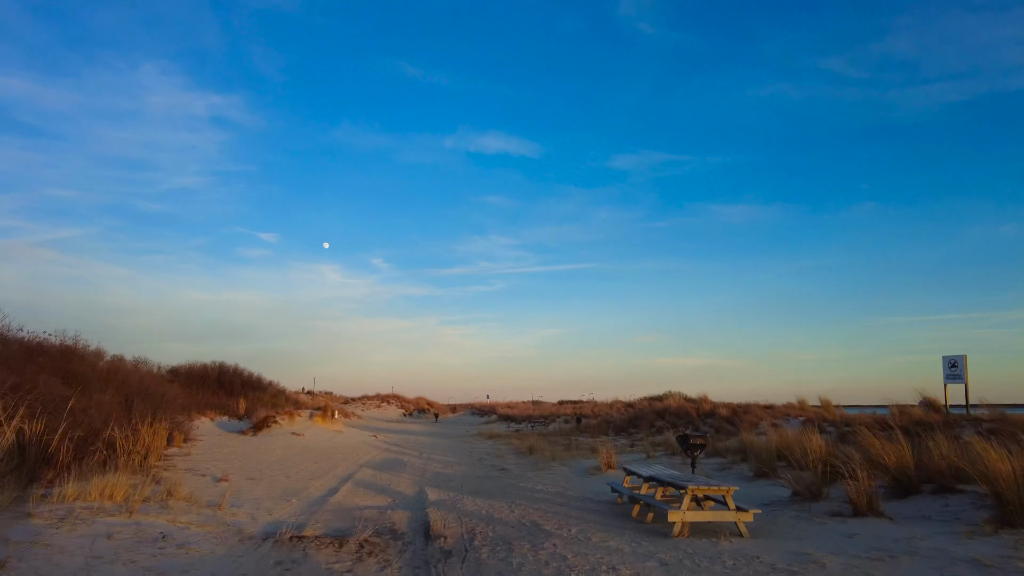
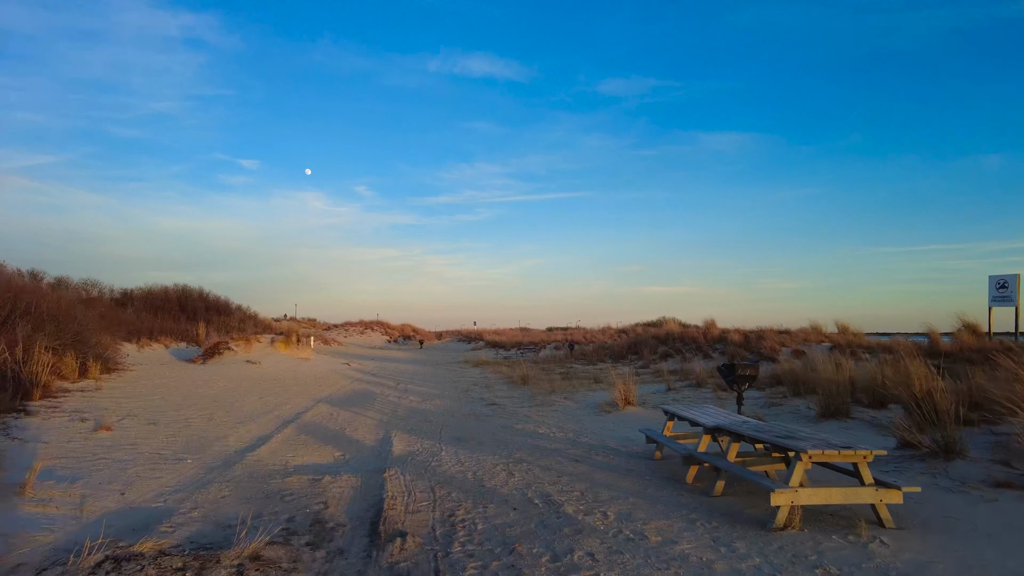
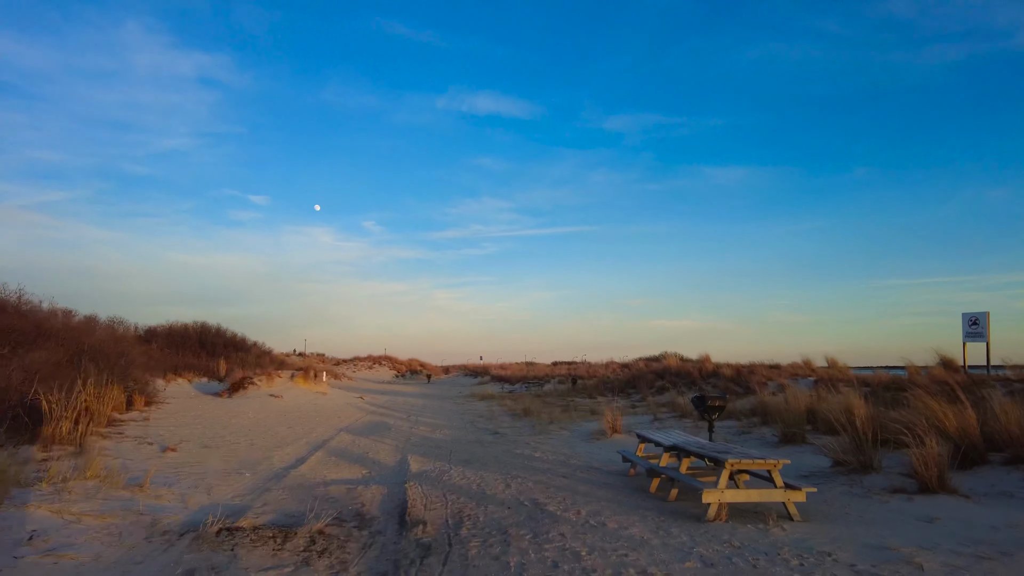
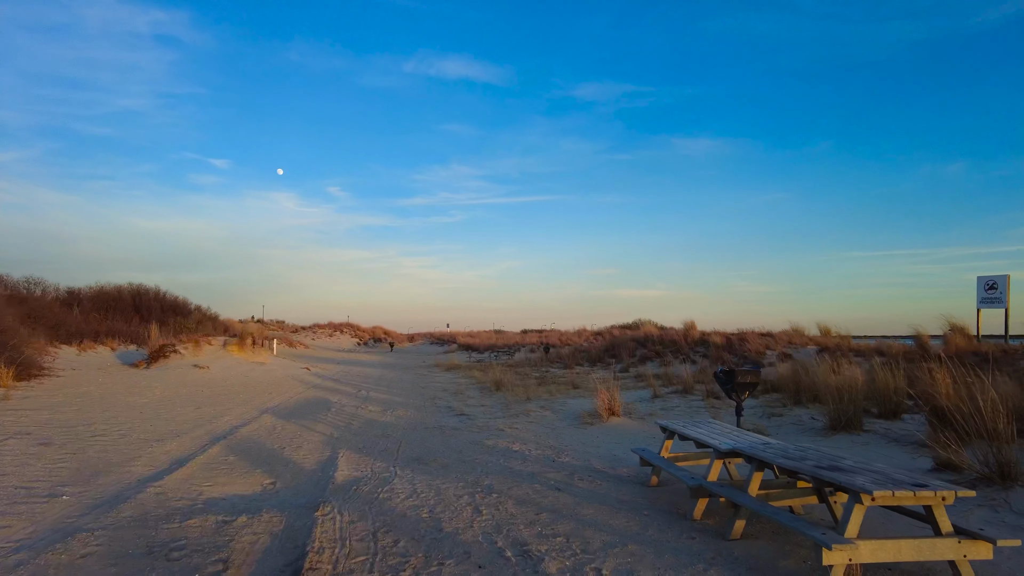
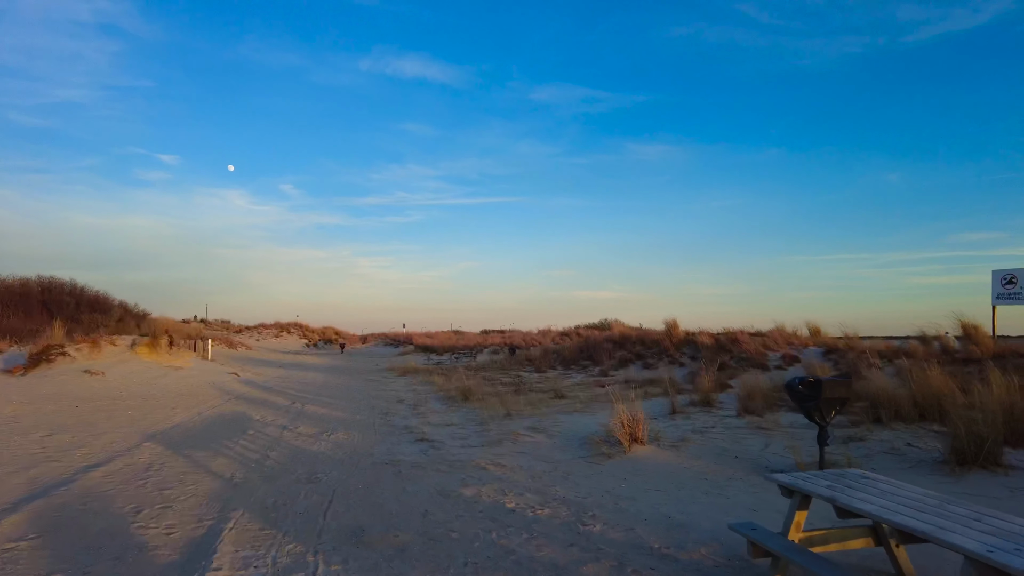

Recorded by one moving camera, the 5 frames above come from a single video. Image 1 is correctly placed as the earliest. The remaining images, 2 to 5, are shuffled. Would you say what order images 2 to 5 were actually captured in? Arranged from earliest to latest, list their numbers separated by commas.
3, 2, 4, 5
